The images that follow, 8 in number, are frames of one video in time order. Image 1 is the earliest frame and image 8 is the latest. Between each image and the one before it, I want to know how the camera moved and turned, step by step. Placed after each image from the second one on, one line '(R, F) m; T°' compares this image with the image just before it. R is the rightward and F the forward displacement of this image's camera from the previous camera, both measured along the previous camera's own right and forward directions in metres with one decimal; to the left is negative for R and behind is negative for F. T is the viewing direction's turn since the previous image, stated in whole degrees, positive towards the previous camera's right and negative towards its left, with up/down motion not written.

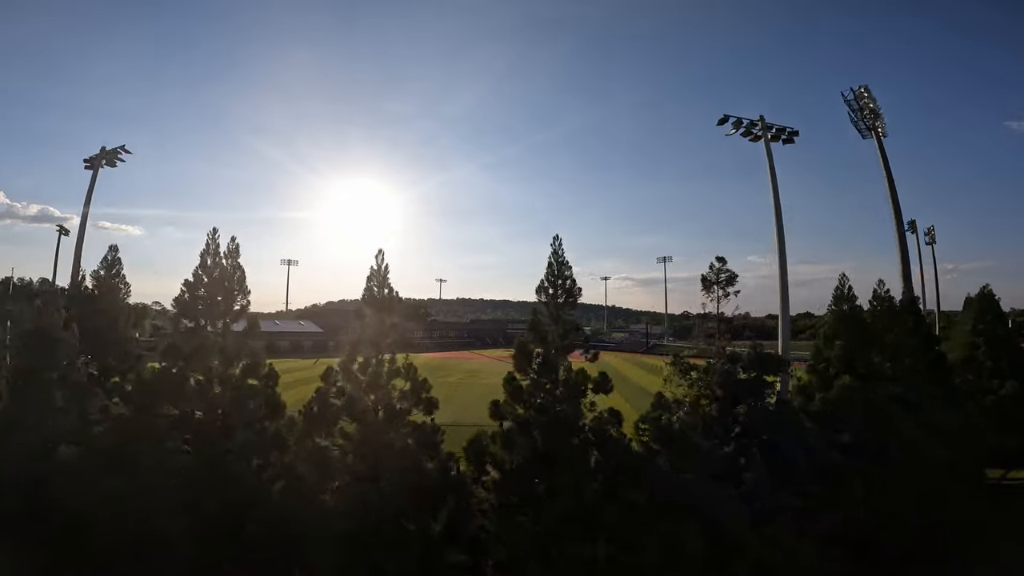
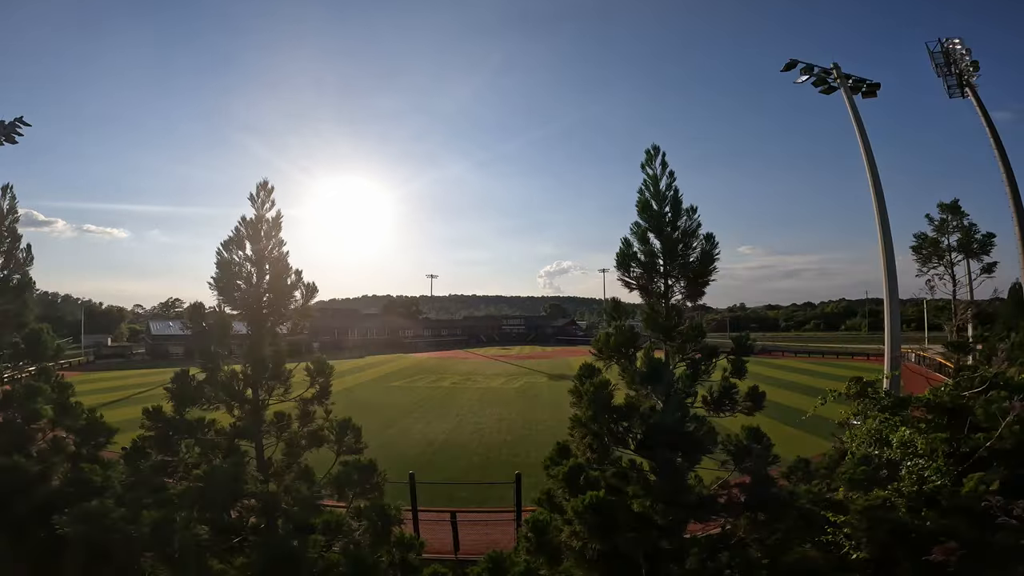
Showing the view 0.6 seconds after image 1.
(-0.3, +2.8) m; +1°
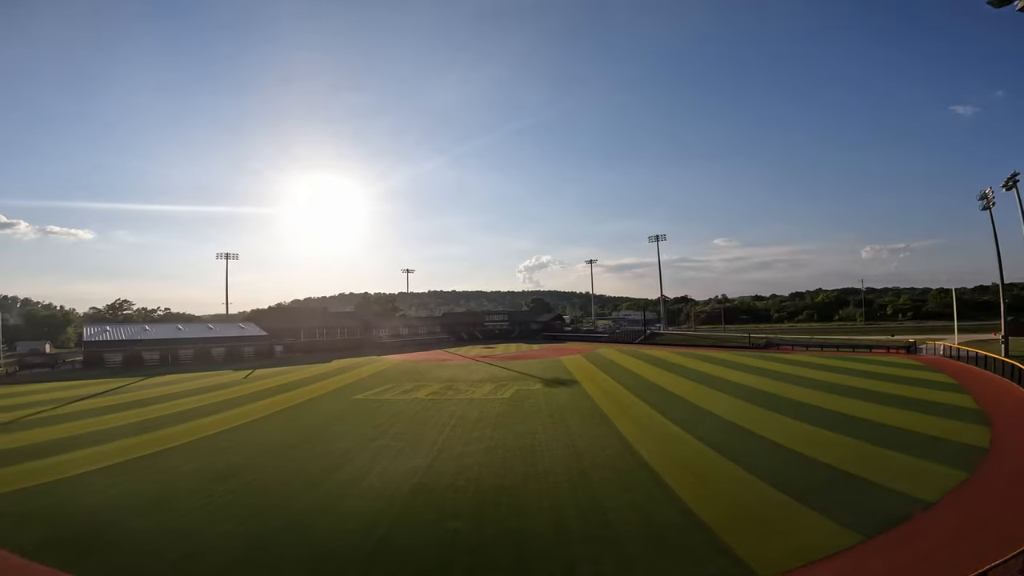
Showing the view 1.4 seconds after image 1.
(-0.4, +3.9) m; +3°
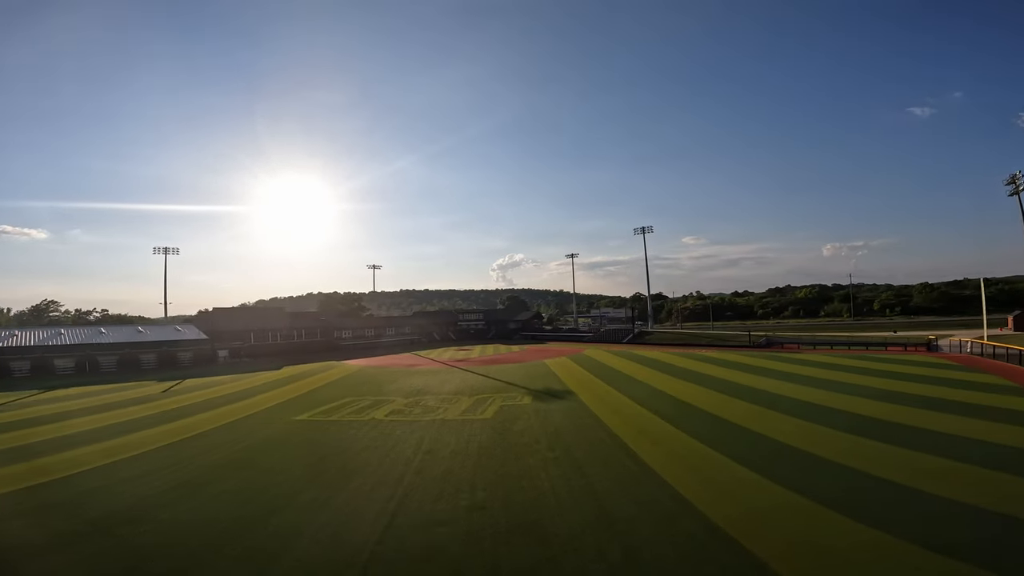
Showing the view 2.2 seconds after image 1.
(-0.3, +4.1) m; +3°
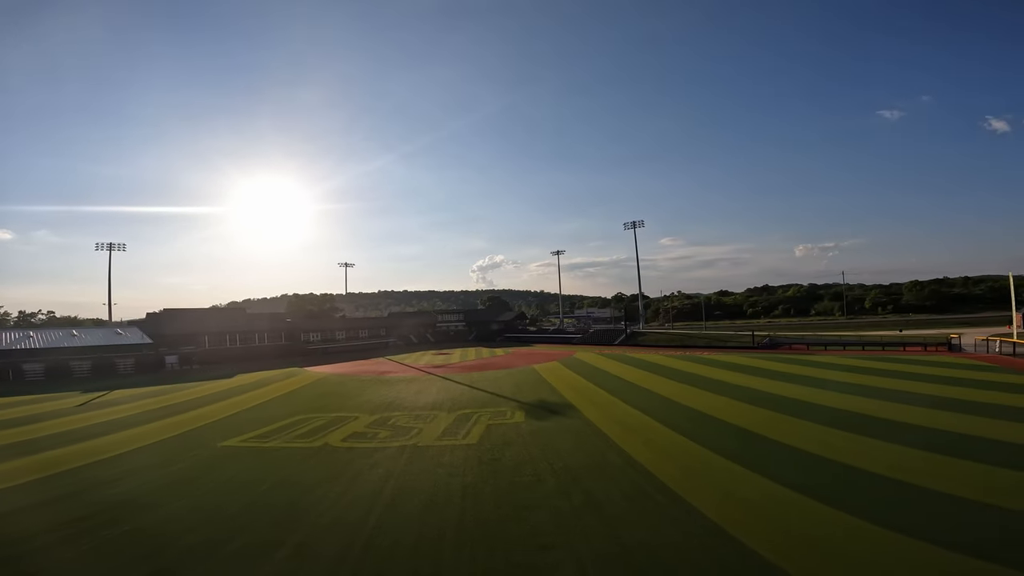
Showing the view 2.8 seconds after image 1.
(-0.3, +3.1) m; +2°
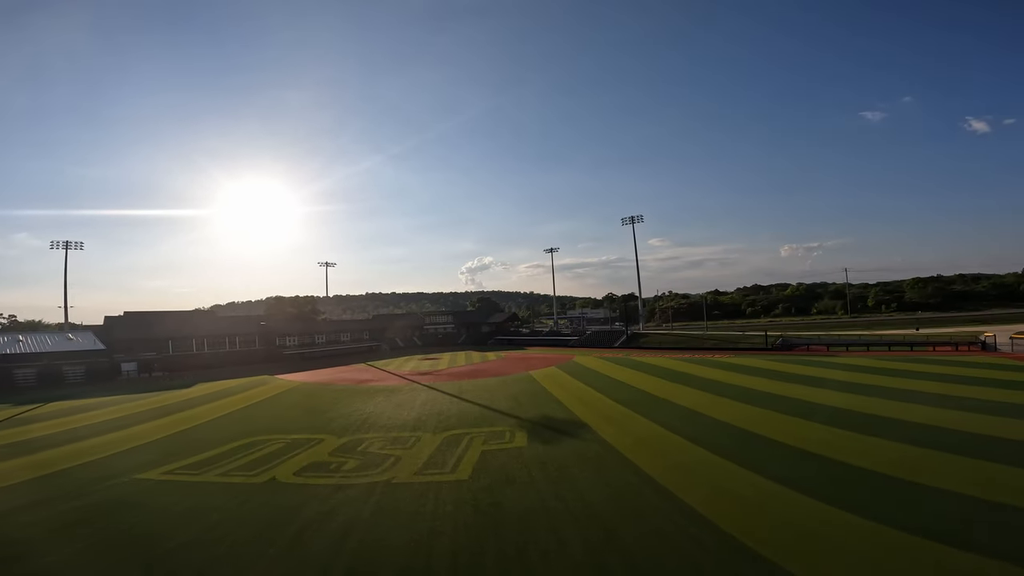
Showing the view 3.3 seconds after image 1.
(-0.2, +2.6) m; +1°
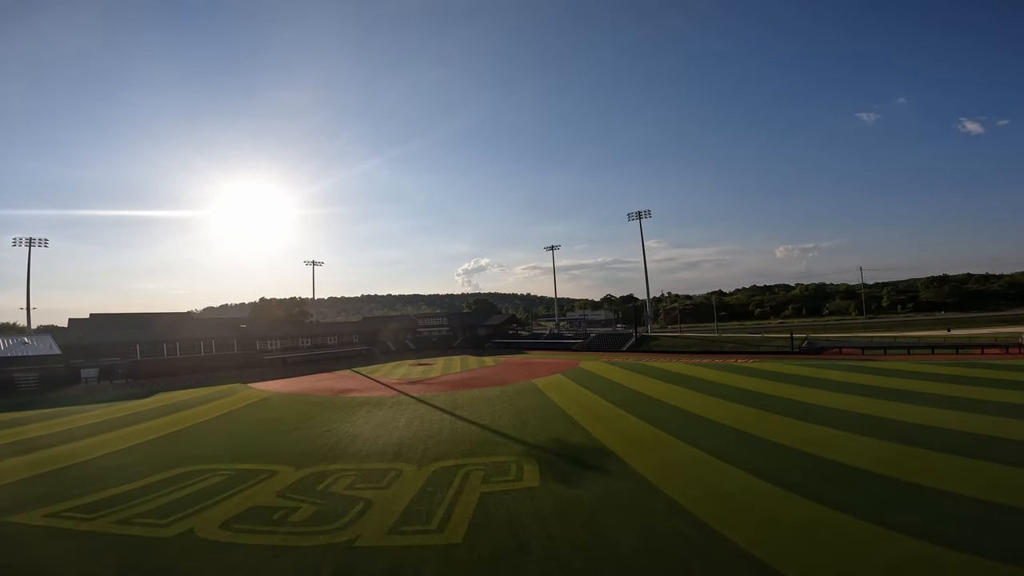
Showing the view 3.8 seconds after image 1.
(-0.2, +2.7) m; 0°
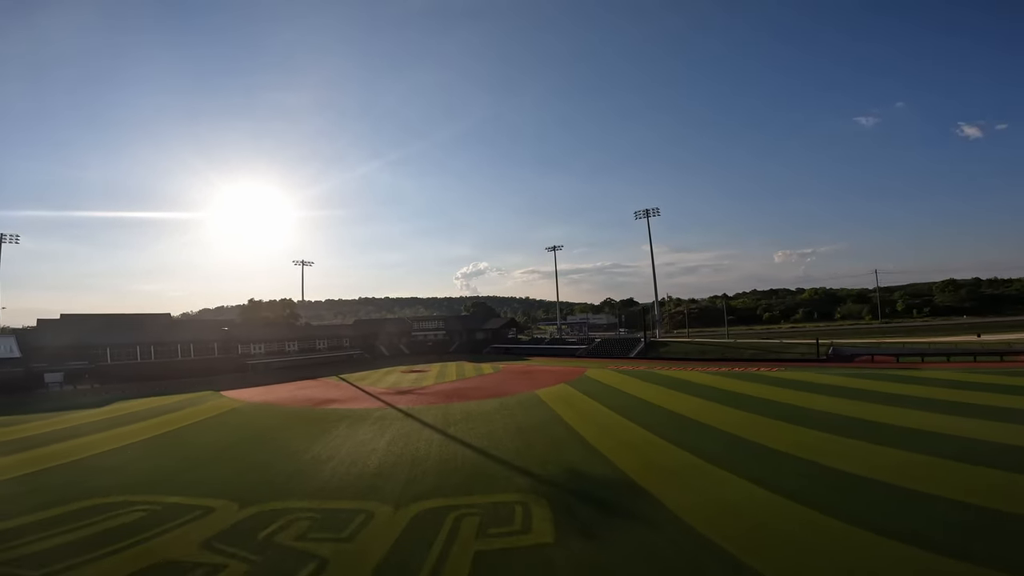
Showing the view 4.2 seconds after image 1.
(-0.1, +2.1) m; 0°
